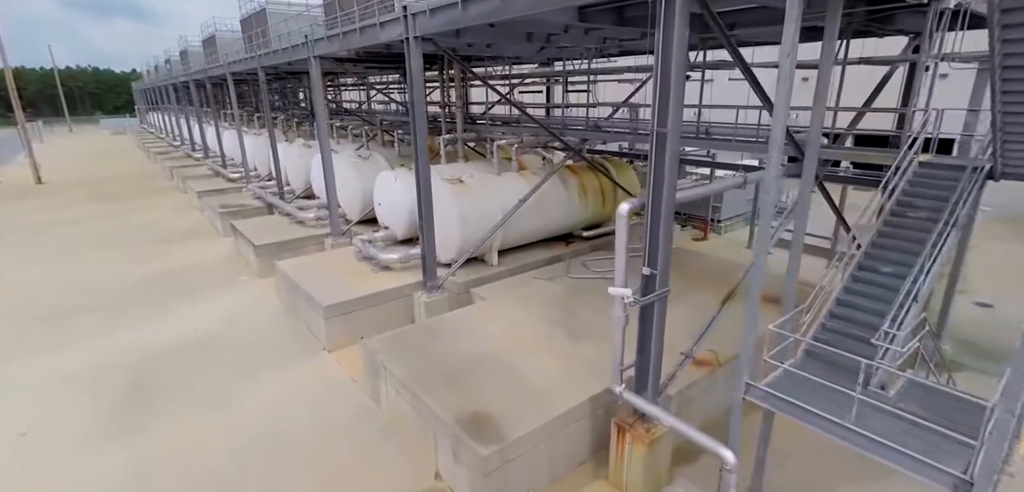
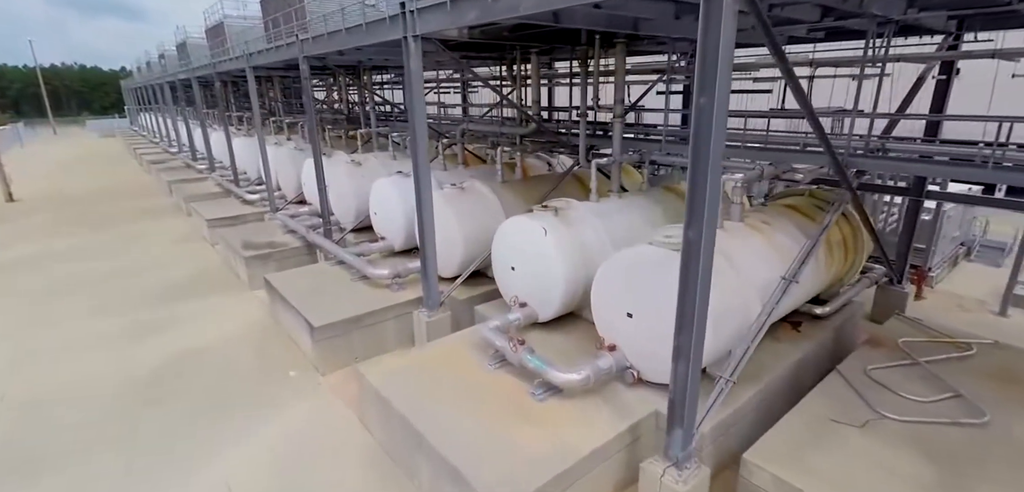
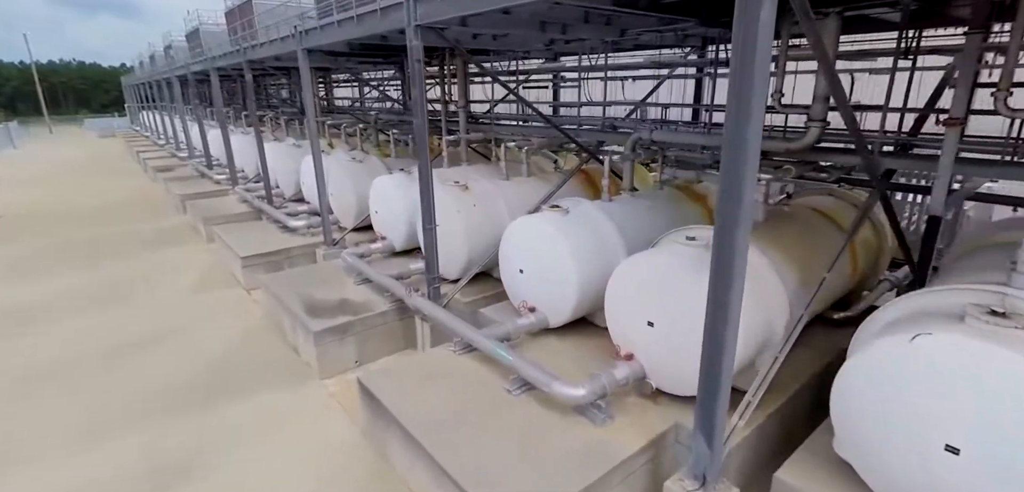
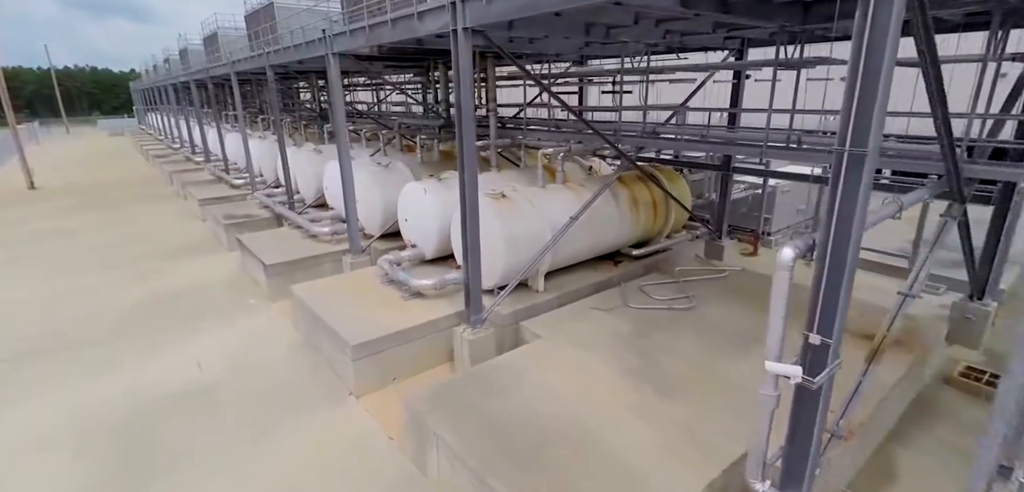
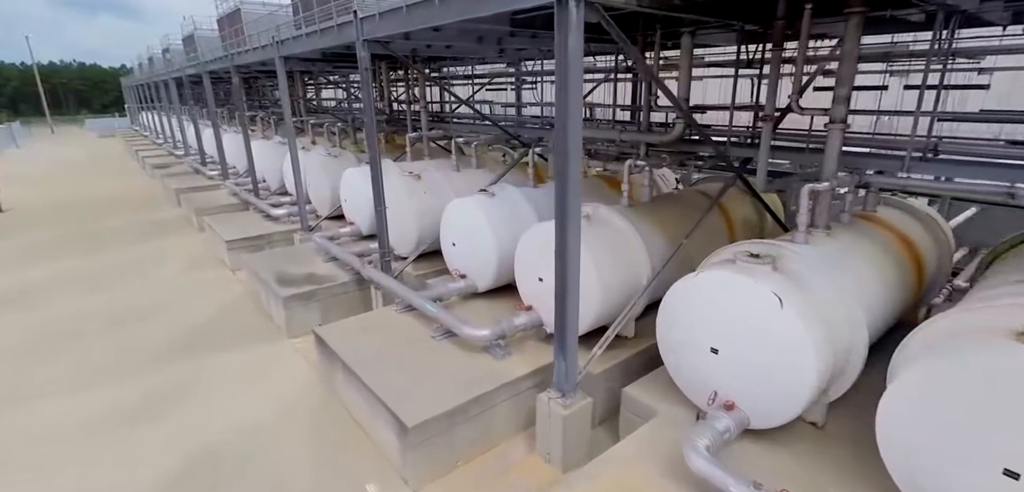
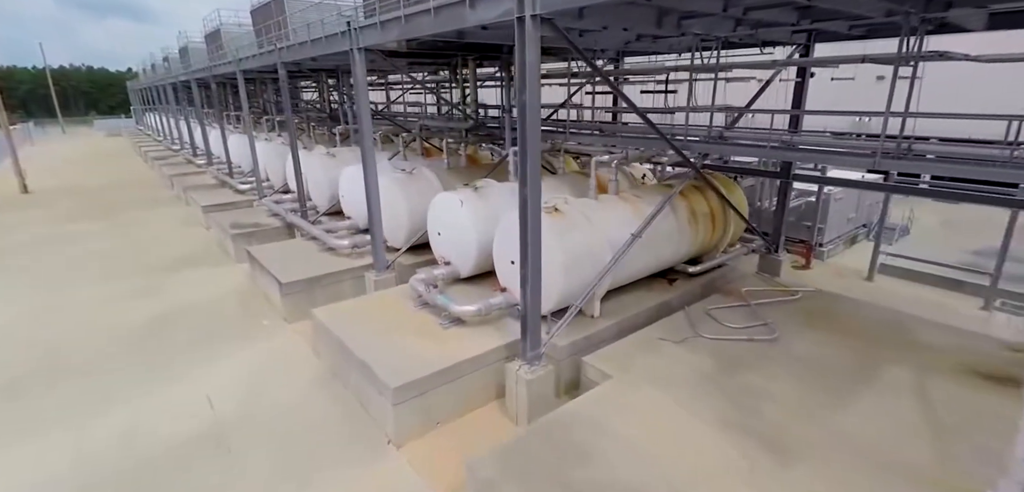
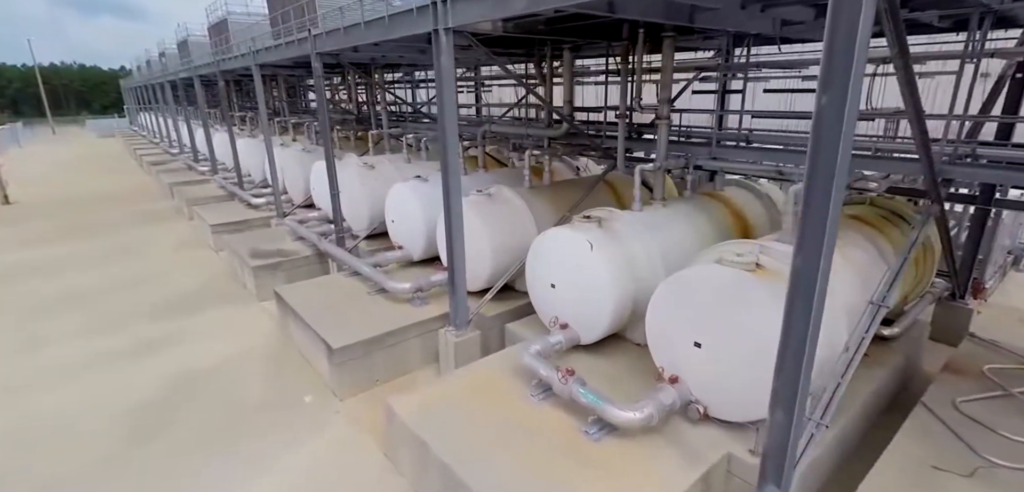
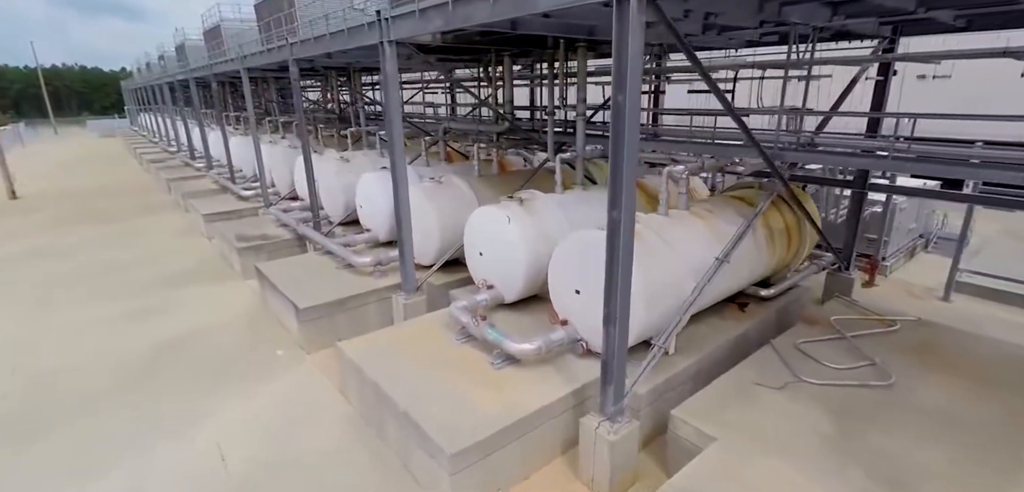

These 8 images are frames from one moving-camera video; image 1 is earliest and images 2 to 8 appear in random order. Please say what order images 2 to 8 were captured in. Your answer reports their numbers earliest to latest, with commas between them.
4, 6, 8, 2, 7, 5, 3
